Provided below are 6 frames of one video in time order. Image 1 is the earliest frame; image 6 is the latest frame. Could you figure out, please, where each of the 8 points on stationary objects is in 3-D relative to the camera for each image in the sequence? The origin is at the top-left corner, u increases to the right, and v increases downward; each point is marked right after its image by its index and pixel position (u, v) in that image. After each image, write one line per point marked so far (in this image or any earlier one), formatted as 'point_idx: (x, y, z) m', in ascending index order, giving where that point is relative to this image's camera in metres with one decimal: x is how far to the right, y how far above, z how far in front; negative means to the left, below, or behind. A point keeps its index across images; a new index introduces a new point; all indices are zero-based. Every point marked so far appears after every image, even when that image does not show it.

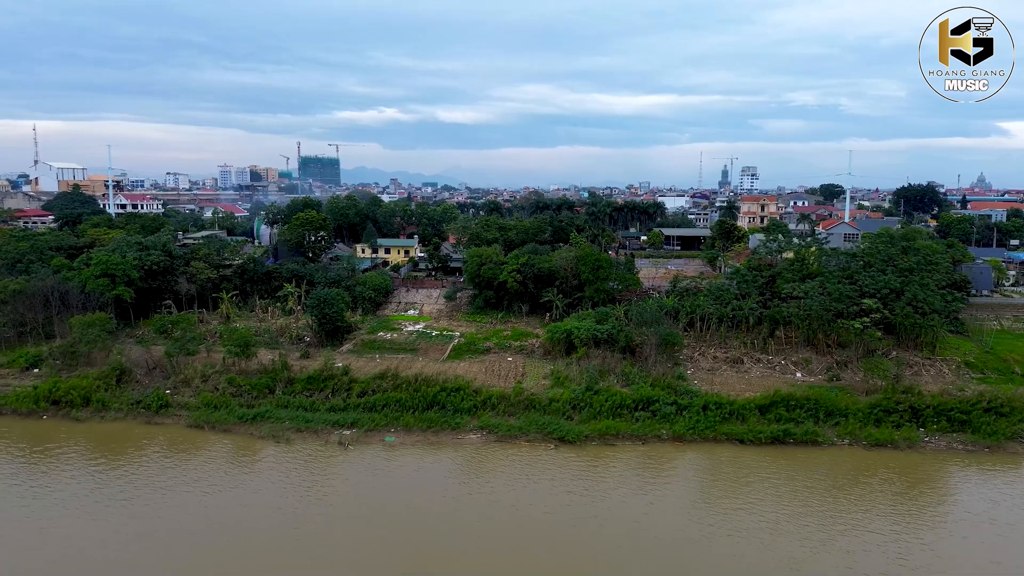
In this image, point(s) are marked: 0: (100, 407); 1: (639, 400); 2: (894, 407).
0: (-8.7, -2.5, +12.9) m
1: (+2.6, -2.3, +12.3) m
2: (+7.6, -2.4, +12.0) m
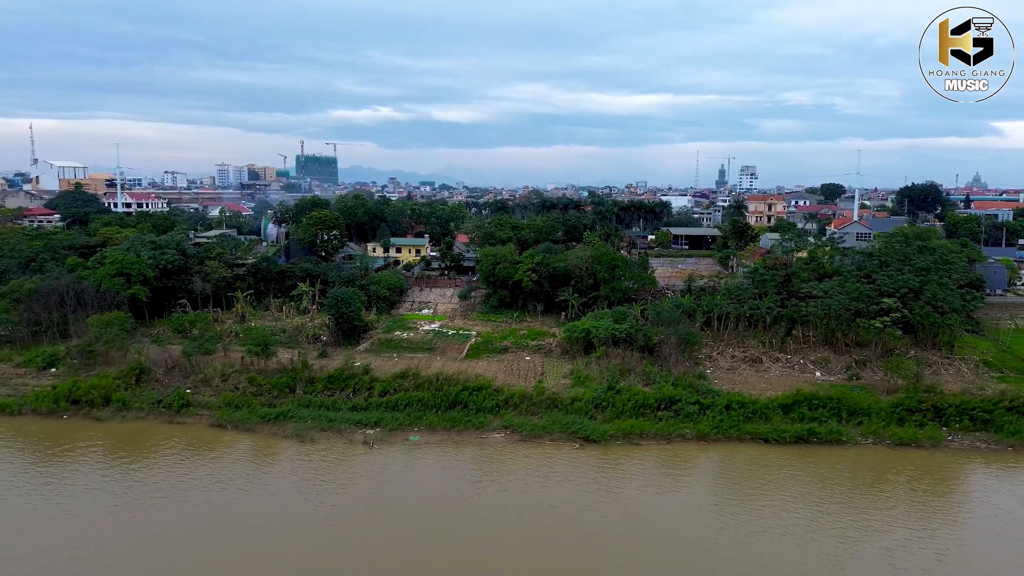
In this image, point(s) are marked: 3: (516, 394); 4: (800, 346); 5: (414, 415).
0: (-8.3, -2.5, +12.8) m
1: (+3.1, -2.3, +12.3) m
2: (+8.0, -2.3, +12.0) m
3: (+0.1, -2.2, +12.8) m
4: (+7.1, -1.4, +14.9) m
5: (-2.0, -2.6, +12.5) m
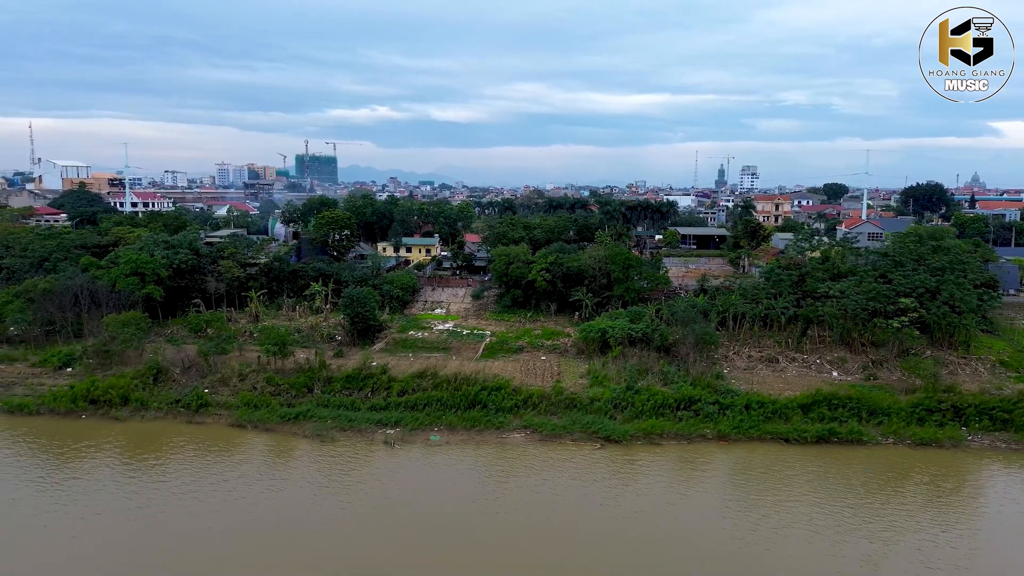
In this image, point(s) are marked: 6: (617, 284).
0: (-7.9, -2.5, +12.8) m
1: (+3.4, -2.3, +12.3) m
2: (+8.4, -2.3, +12.0) m
3: (+0.5, -2.2, +12.8) m
4: (+7.5, -1.4, +14.9) m
5: (-1.6, -2.6, +12.4) m
6: (+3.0, +0.1, +17.1) m
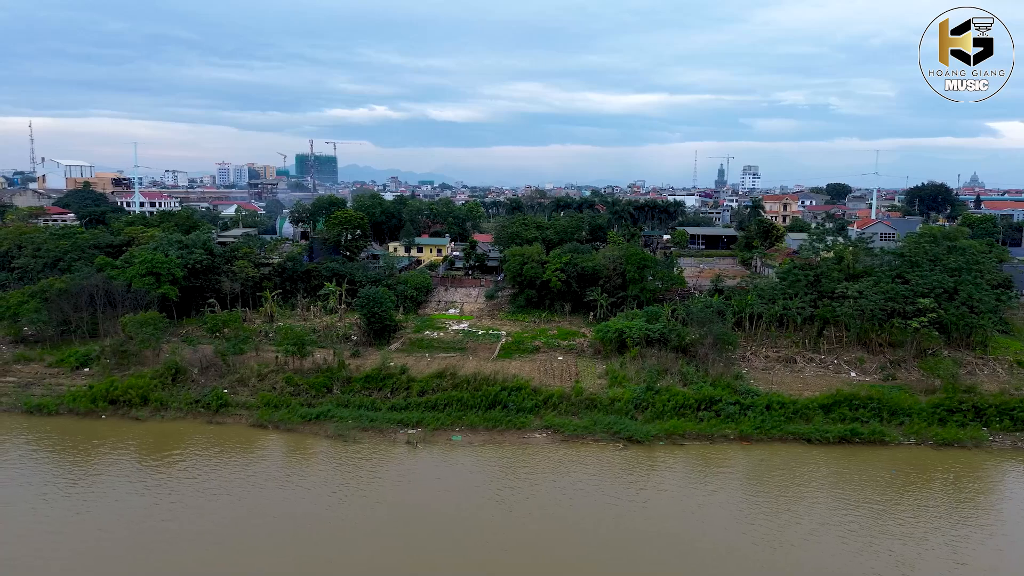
0: (-7.5, -2.5, +12.8) m
1: (+3.9, -2.3, +12.3) m
2: (+8.8, -2.4, +12.0) m
3: (+0.9, -2.2, +12.8) m
4: (+7.9, -1.4, +14.9) m
5: (-1.2, -2.6, +12.4) m
6: (+3.4, +0.1, +17.1) m
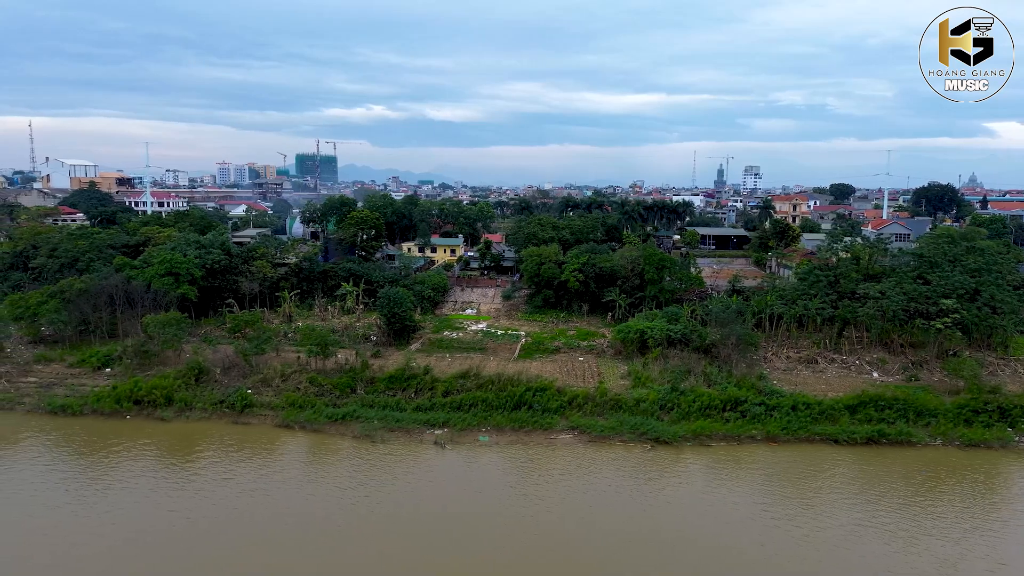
0: (-7.0, -2.5, +12.8) m
1: (+4.4, -2.3, +12.3) m
2: (+9.3, -2.4, +12.0) m
3: (+1.4, -2.3, +12.8) m
4: (+8.4, -1.5, +15.0) m
5: (-0.7, -2.6, +12.4) m
6: (+3.9, +0.1, +17.1) m
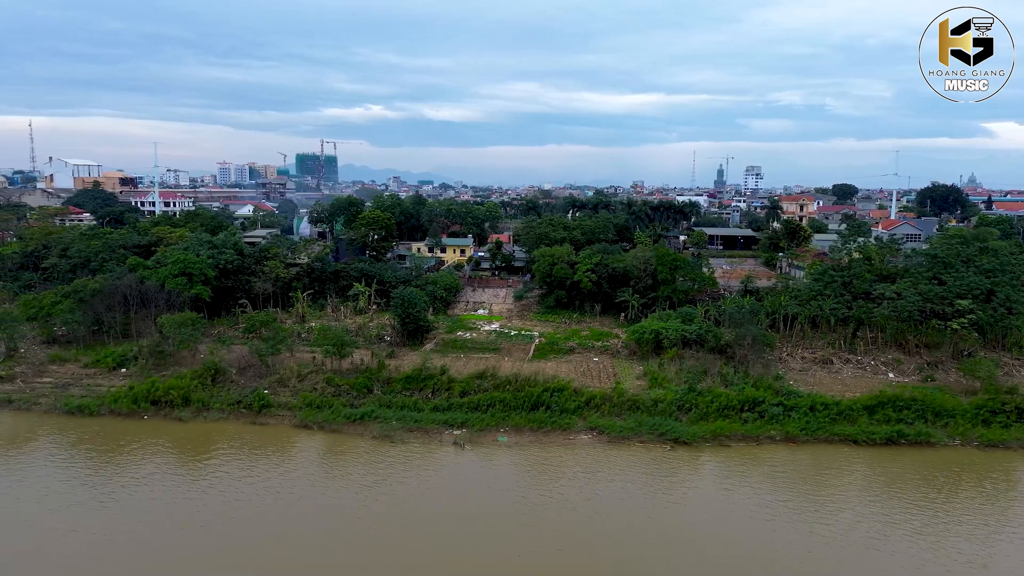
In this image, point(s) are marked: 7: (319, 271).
0: (-6.6, -2.5, +12.8) m
1: (+4.7, -2.3, +12.3) m
2: (+9.7, -2.4, +12.0) m
3: (+1.8, -2.3, +12.8) m
4: (+8.8, -1.5, +15.0) m
5: (-0.3, -2.6, +12.4) m
6: (+4.3, +0.1, +17.1) m
7: (-6.1, +0.5, +19.1) m
